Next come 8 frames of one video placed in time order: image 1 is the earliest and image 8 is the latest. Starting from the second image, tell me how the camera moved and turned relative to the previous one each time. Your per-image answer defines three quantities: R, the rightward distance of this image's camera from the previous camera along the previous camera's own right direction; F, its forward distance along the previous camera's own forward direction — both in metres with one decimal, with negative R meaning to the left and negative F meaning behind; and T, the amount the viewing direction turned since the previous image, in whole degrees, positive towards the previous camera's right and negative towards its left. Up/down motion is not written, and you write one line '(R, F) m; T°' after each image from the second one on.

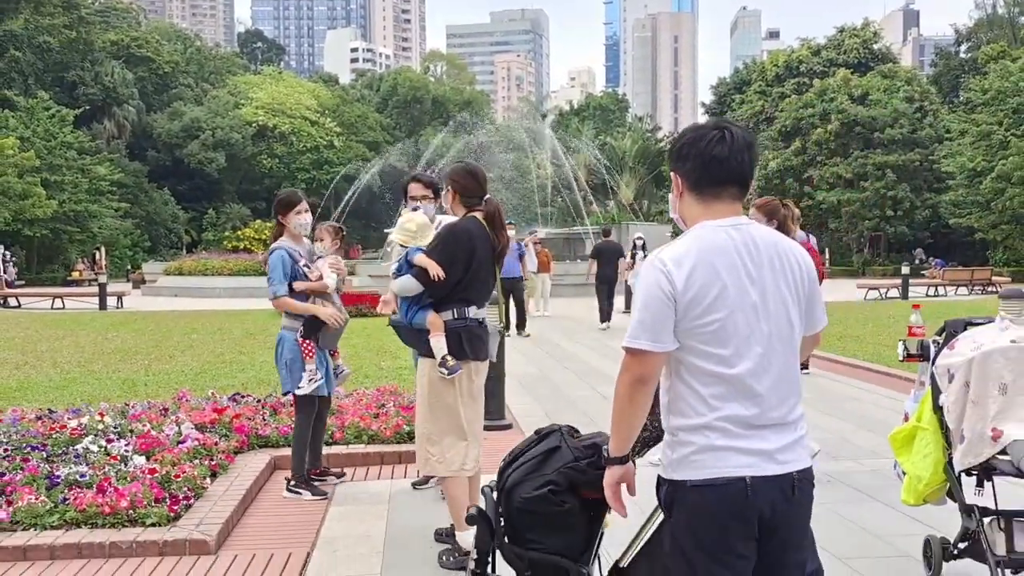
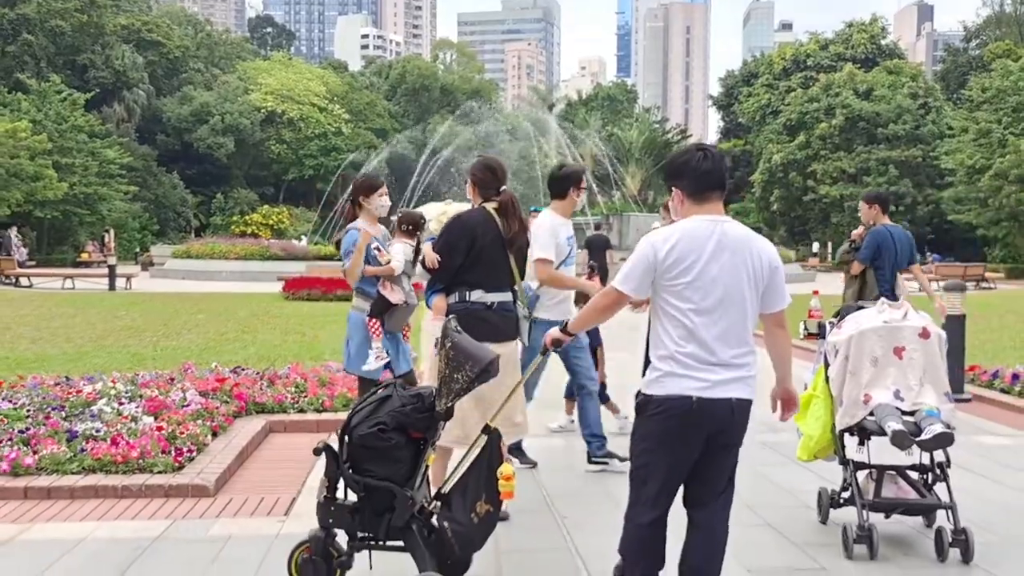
(+0.3, -0.7) m; -1°
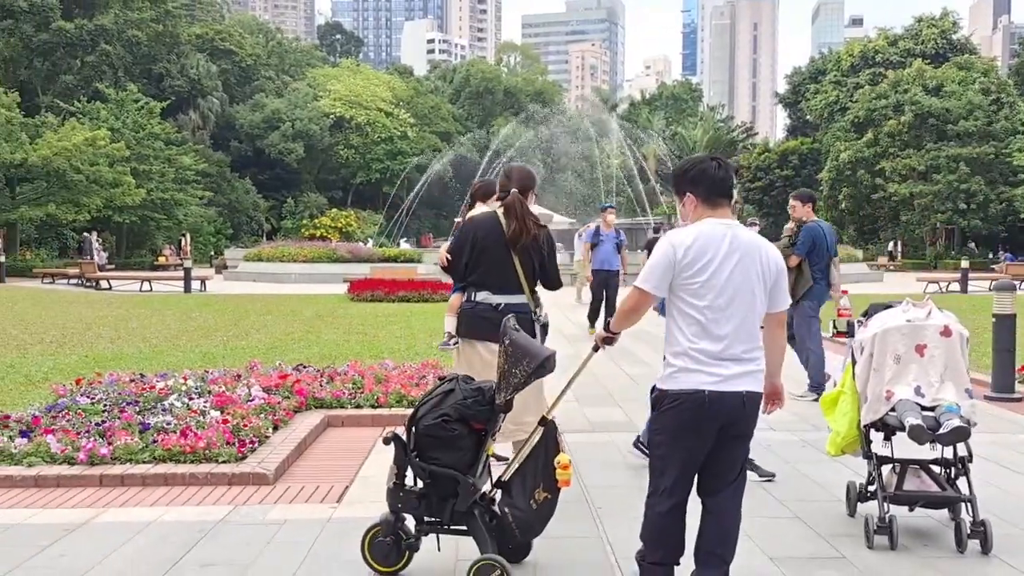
(+0.2, -0.3) m; -4°
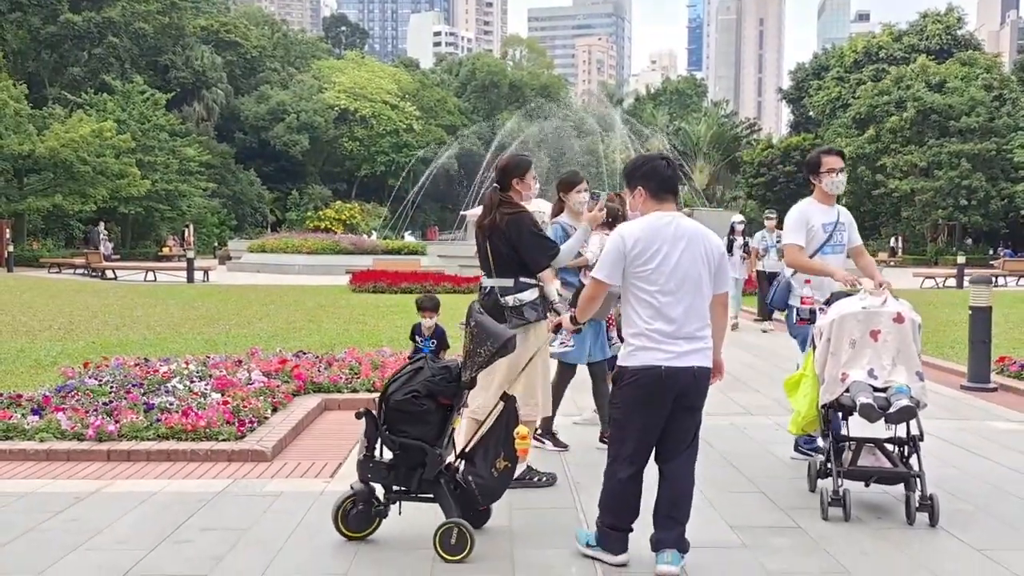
(+0.1, -0.3) m; 0°
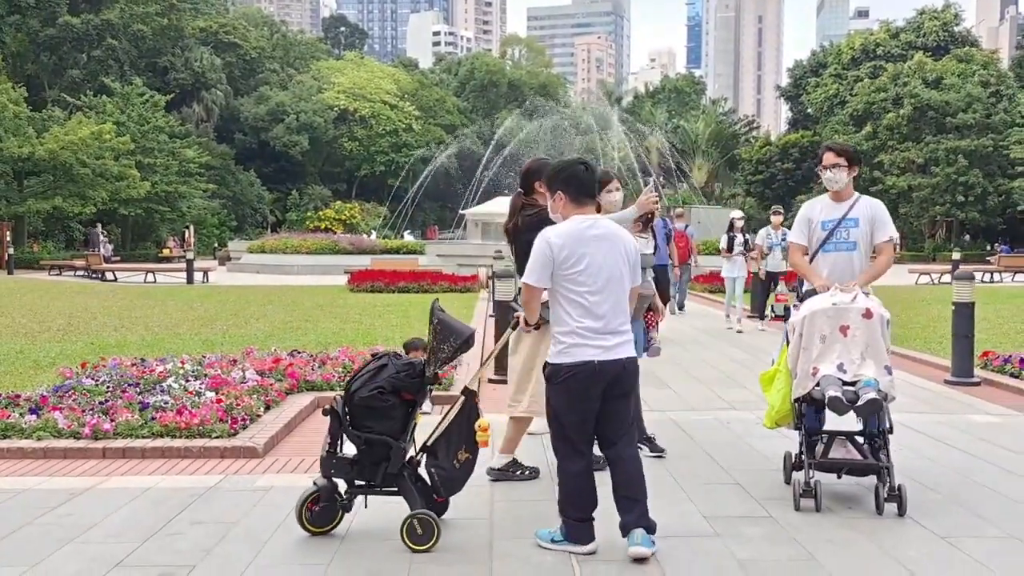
(+0.1, -0.1) m; 0°
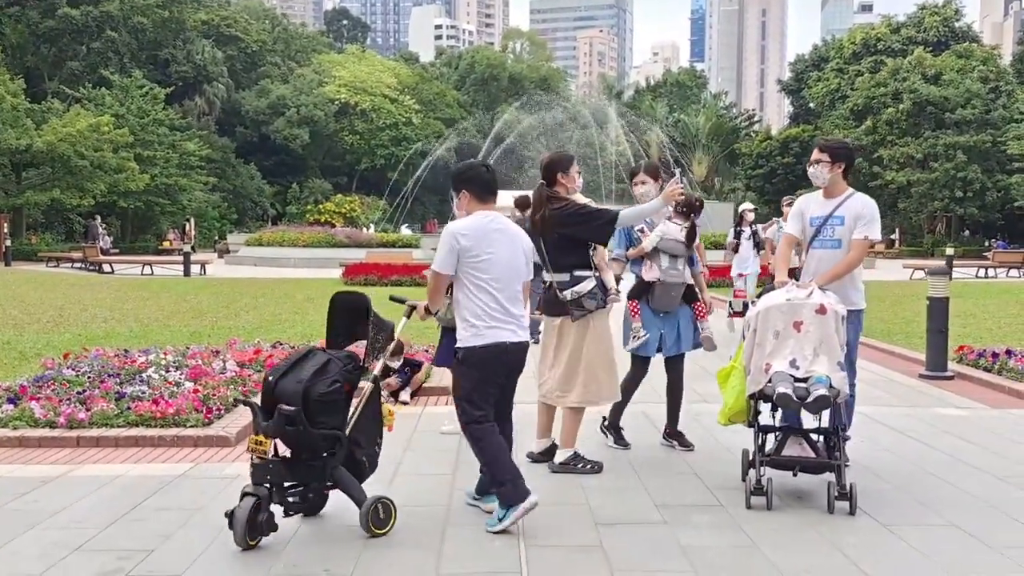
(+0.2, -0.1) m; 0°
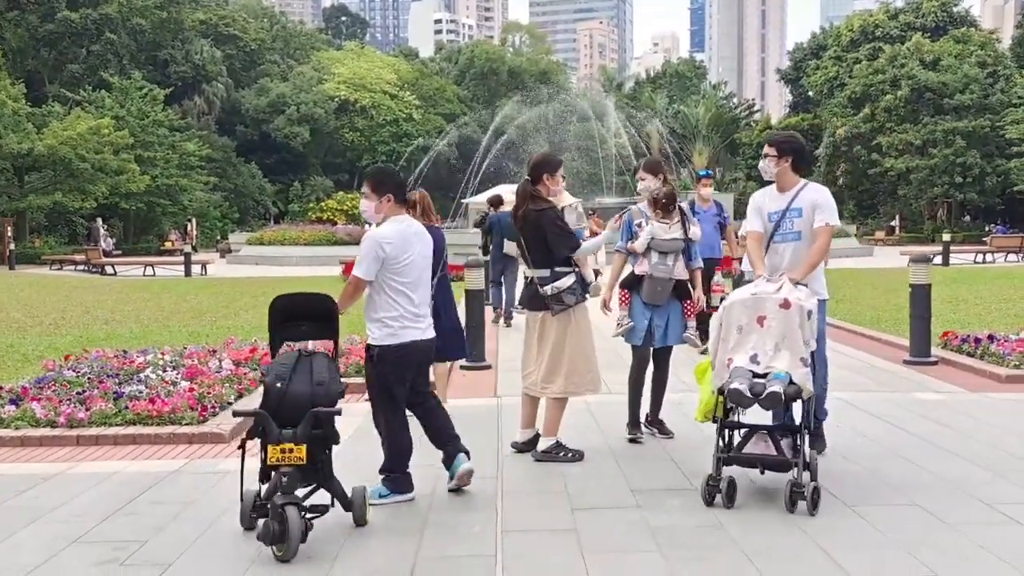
(+0.1, -0.2) m; 0°
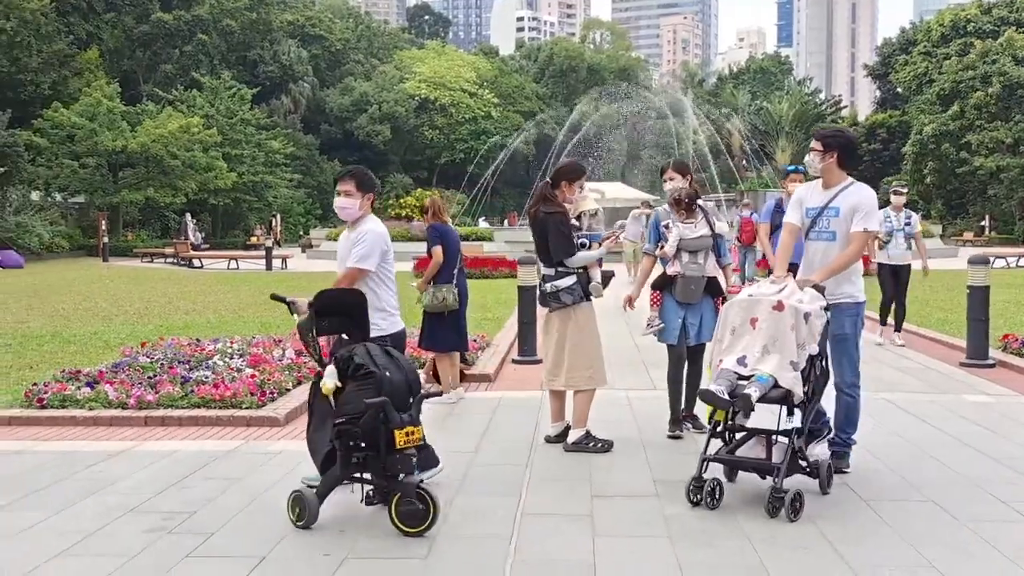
(+0.3, -0.2) m; -5°
